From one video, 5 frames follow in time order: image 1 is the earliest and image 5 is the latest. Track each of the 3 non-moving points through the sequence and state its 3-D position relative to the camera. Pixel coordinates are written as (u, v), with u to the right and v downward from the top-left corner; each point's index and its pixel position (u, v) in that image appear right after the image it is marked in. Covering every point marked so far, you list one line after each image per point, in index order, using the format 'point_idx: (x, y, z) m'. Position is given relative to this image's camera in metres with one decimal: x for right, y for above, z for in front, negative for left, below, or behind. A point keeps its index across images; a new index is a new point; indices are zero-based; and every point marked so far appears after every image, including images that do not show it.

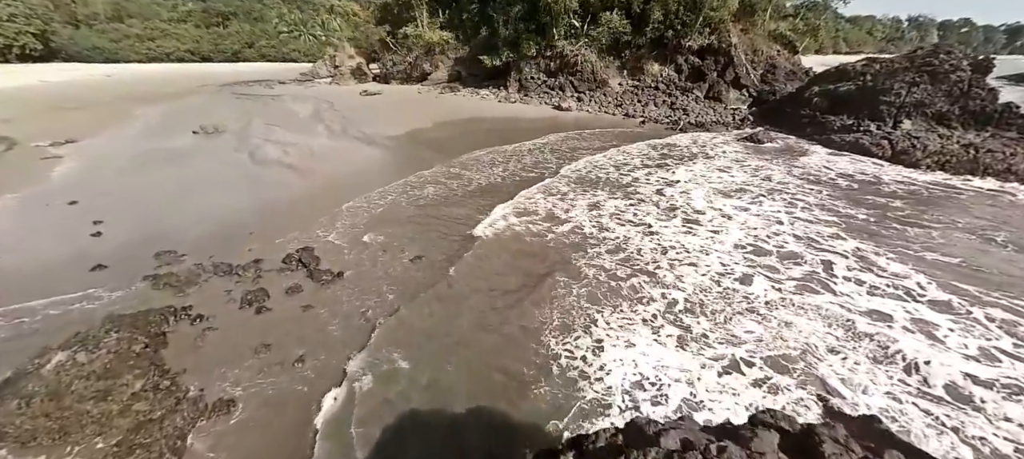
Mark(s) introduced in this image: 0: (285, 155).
0: (-4.9, +1.6, +8.3) m
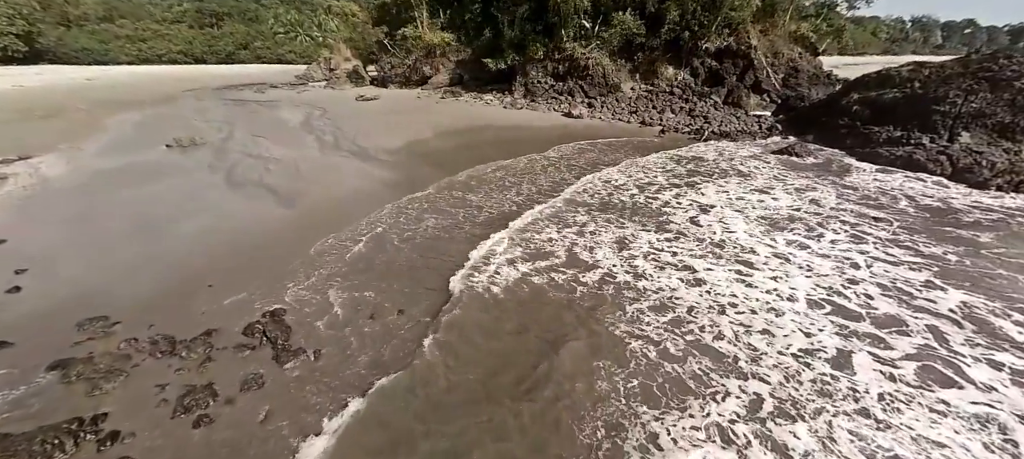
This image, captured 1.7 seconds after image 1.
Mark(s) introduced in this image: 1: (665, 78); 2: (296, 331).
0: (-4.7, +1.1, +7.3) m
1: (+6.1, +6.0, +15.3) m
2: (-1.9, -0.9, +3.4) m
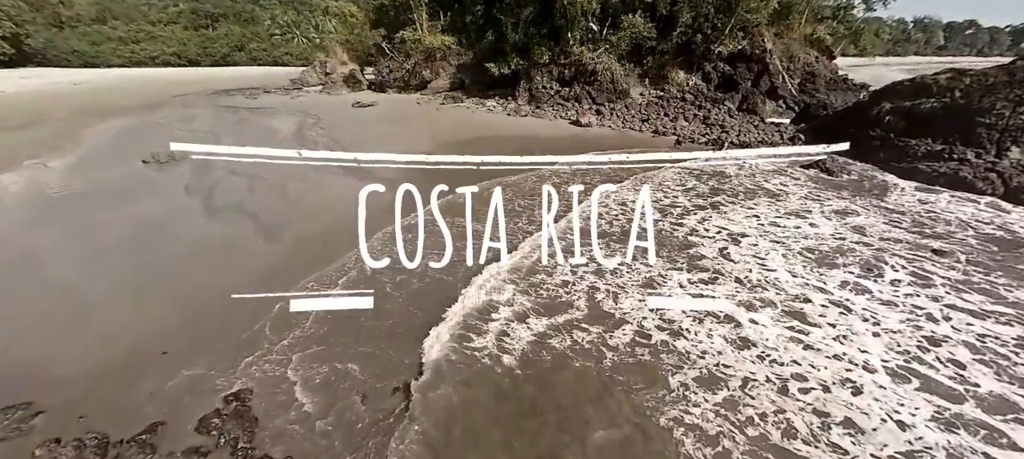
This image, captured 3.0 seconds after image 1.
0: (-4.5, +0.6, +6.6) m
1: (+6.2, +5.6, +14.6) m
2: (-1.8, -1.4, +2.7) m
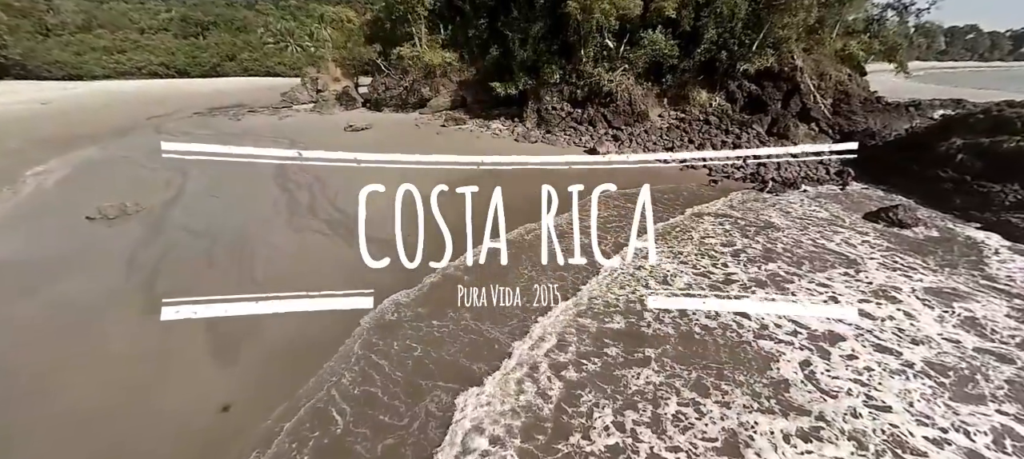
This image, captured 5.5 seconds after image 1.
0: (-4.3, -0.6, +5.3) m
1: (+6.4, +4.3, +13.4) m
2: (-1.5, -2.5, +1.4) m
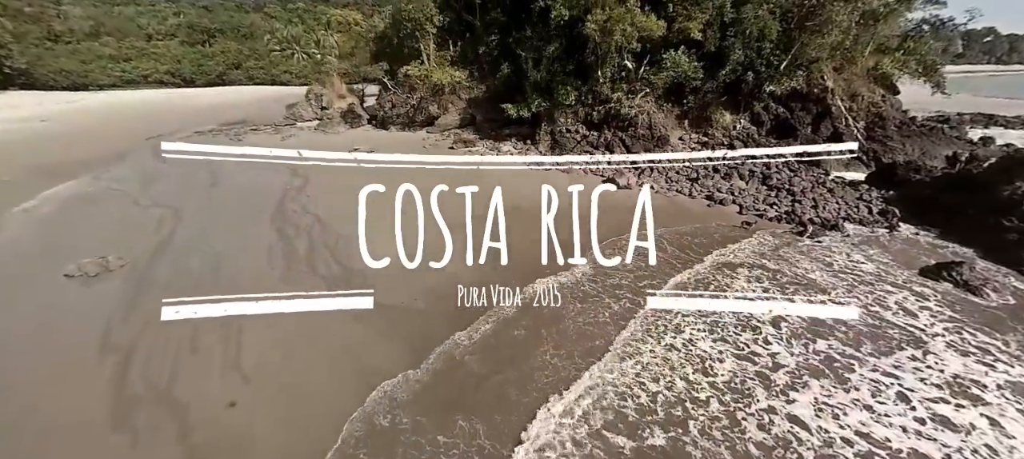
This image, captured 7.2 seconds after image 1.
0: (-4.0, -1.5, +4.7) m
1: (+6.8, +3.3, +12.6) m
2: (-1.4, -3.5, +0.7) m
